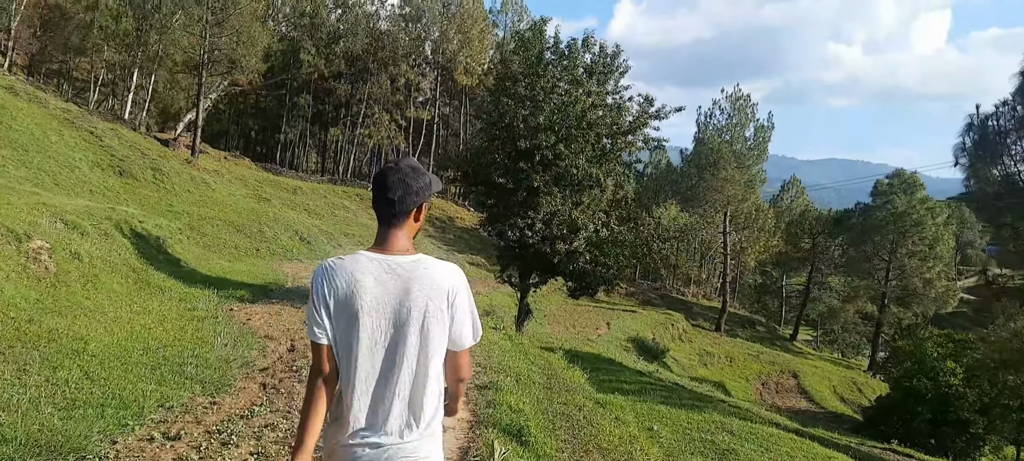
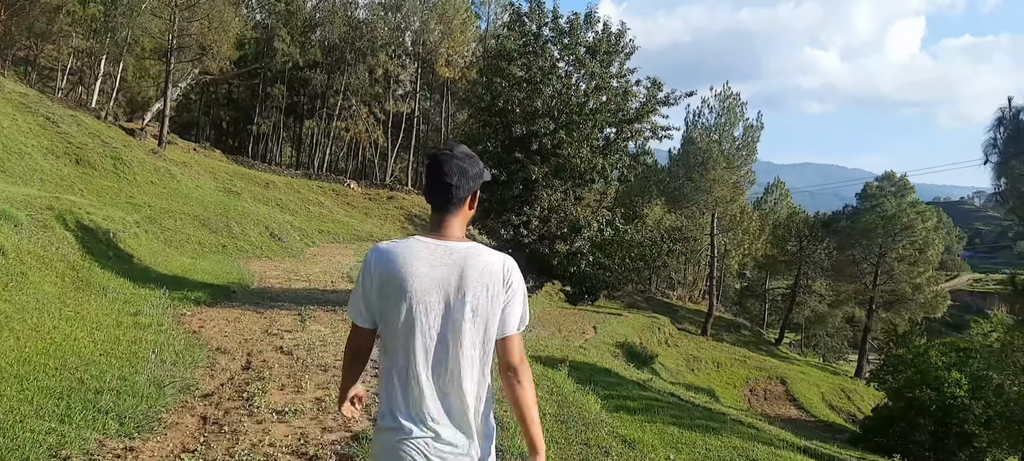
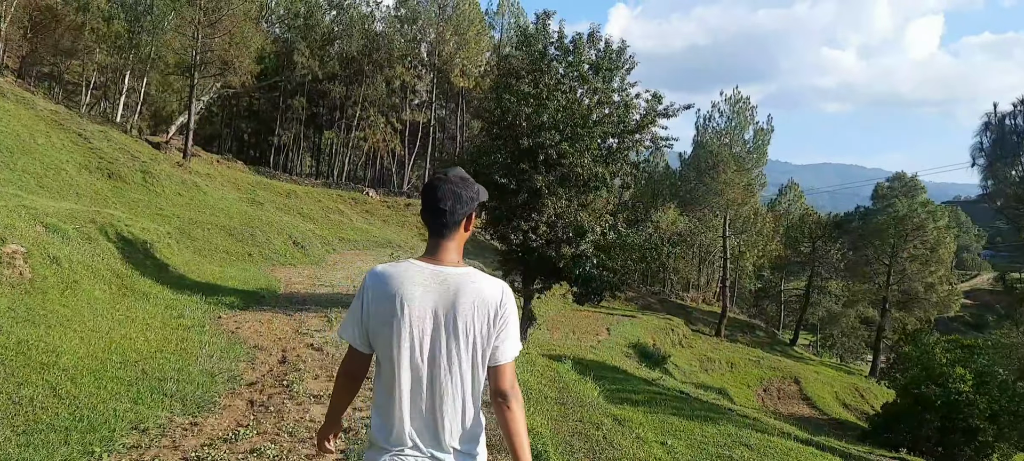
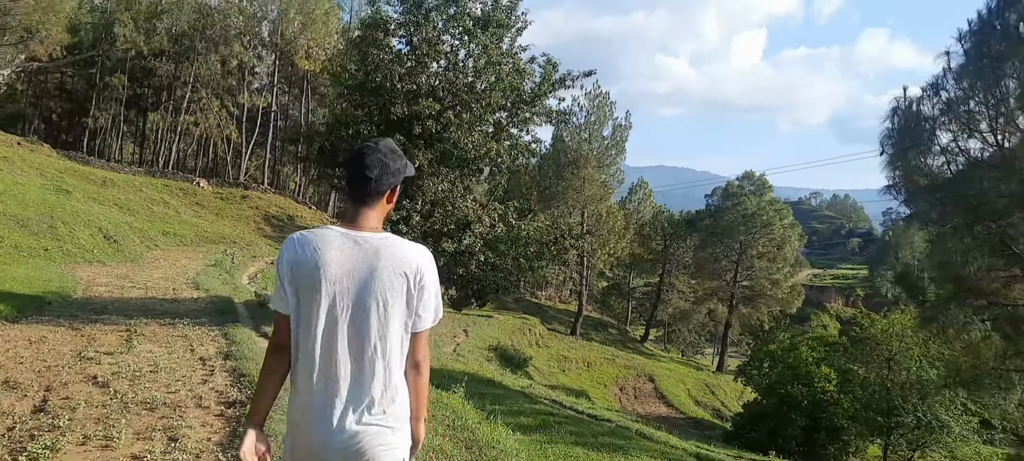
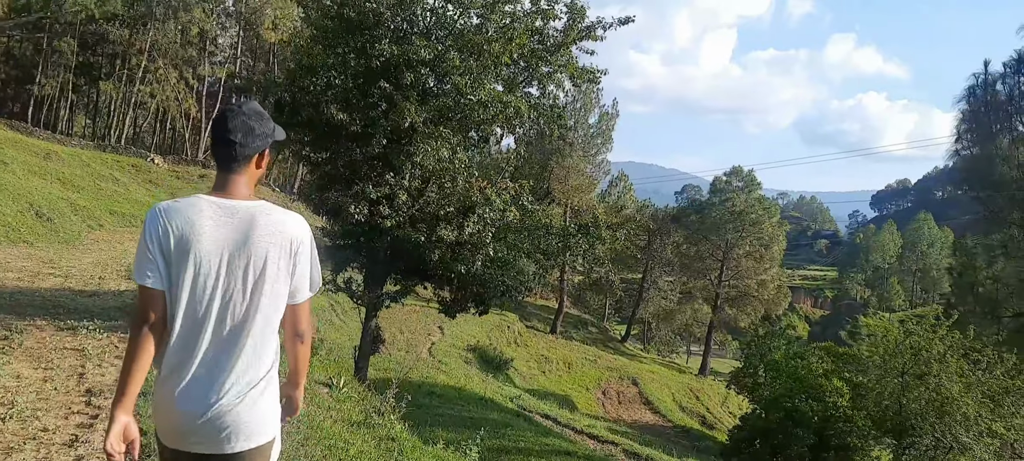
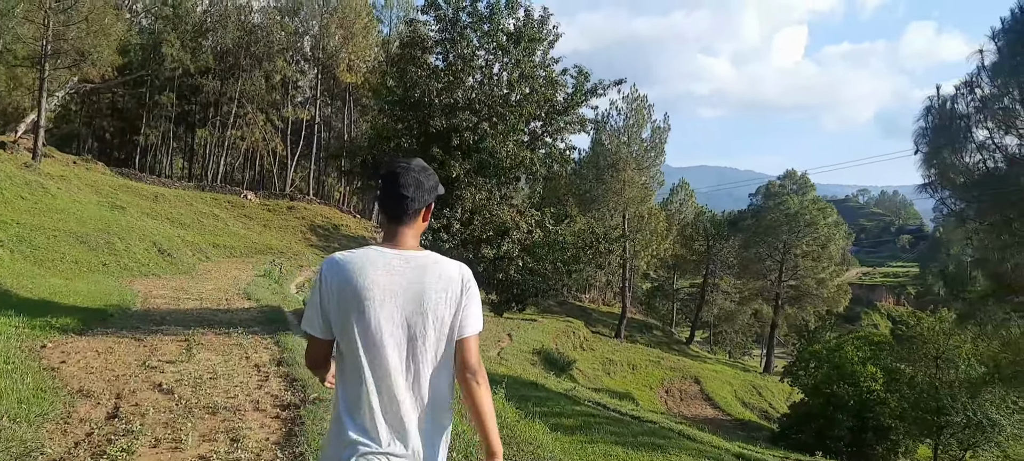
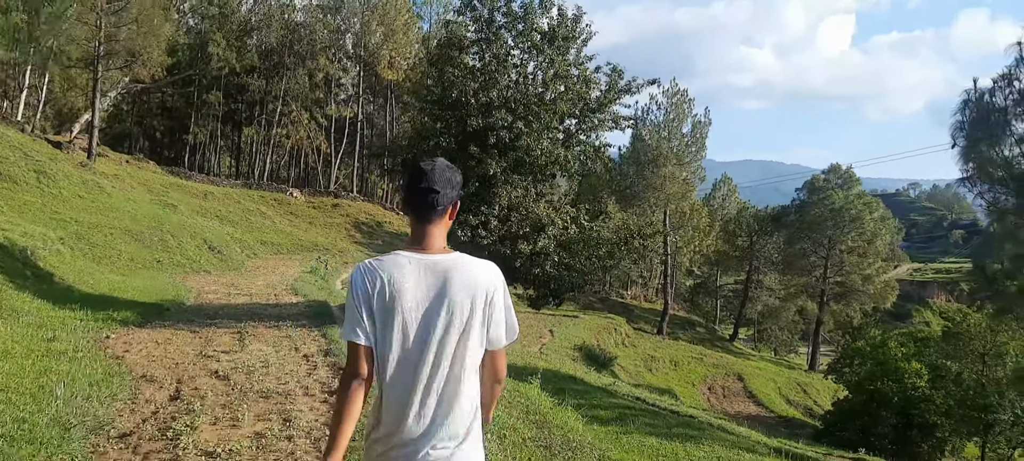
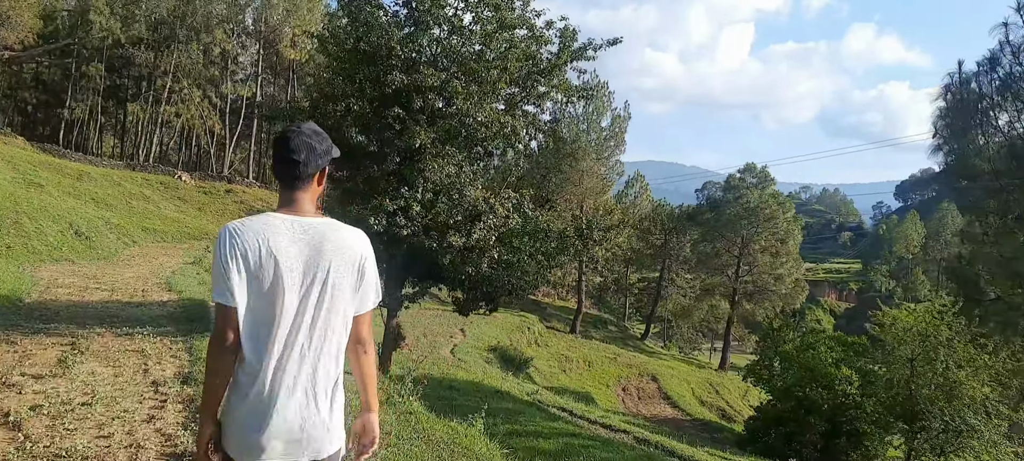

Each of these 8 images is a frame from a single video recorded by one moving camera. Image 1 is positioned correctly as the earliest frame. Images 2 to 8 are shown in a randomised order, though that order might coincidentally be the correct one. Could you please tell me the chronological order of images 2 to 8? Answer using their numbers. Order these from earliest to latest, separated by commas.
3, 2, 7, 6, 4, 8, 5
